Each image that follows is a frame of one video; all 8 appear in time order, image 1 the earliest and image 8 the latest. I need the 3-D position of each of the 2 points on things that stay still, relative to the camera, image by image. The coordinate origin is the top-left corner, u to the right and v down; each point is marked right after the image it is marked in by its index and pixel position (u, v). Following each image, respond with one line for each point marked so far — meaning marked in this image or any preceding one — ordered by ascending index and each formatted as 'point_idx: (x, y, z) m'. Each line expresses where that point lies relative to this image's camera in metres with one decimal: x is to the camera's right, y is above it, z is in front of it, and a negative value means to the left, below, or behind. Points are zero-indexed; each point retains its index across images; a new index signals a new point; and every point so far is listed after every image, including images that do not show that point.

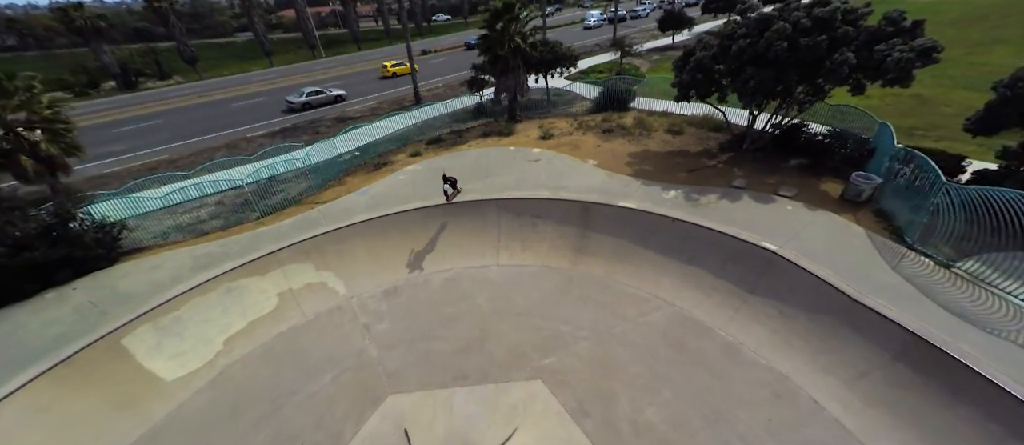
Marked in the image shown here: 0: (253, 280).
0: (-7.7, -1.7, +10.6) m
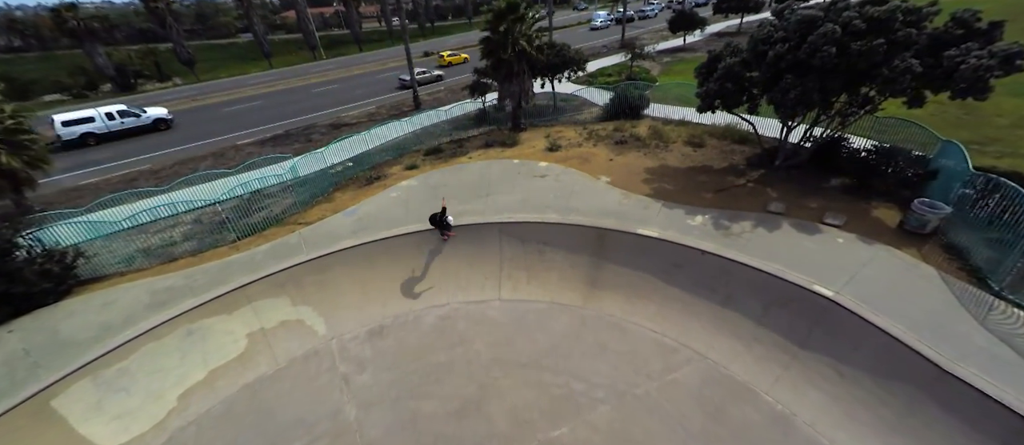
0: (-7.6, -2.5, +9.2) m
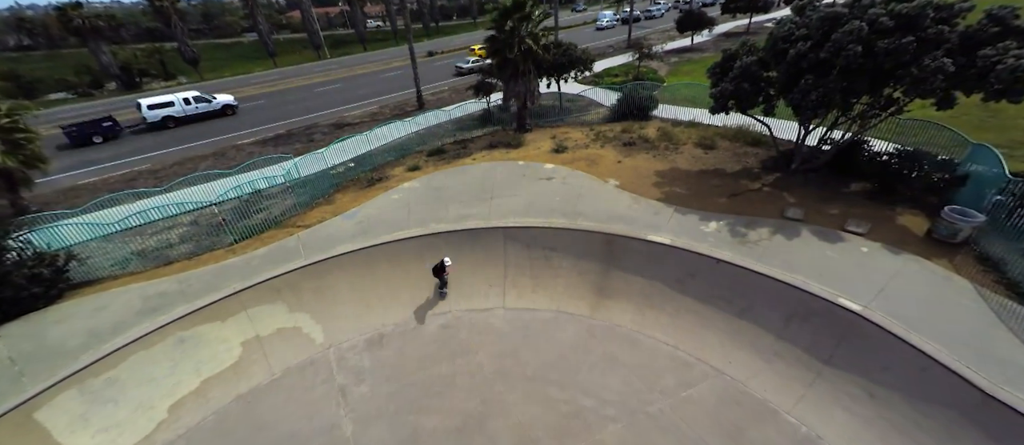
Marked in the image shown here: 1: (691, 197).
0: (-7.4, -2.6, +8.9) m
1: (+5.6, +0.8, +11.3) m
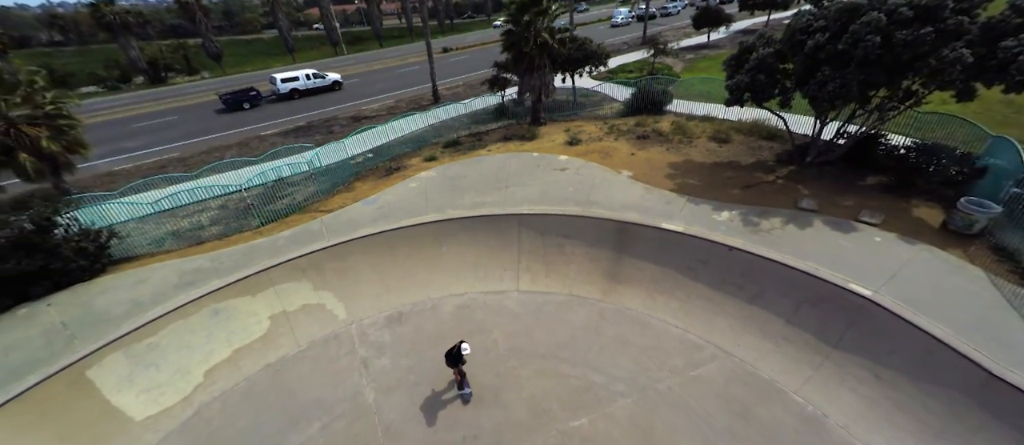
0: (-7.1, -2.0, +9.4) m
1: (+6.1, +1.1, +11.5) m
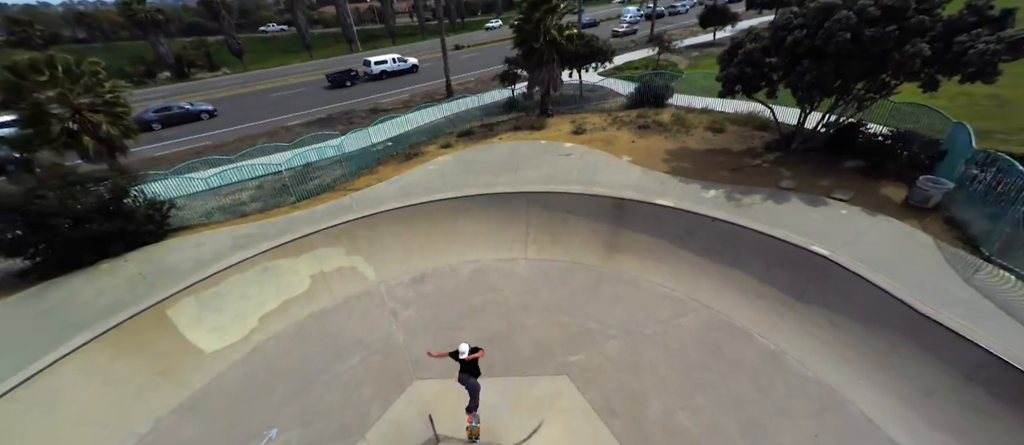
0: (-6.8, -1.1, +10.9) m
1: (+6.5, +1.8, +12.6) m
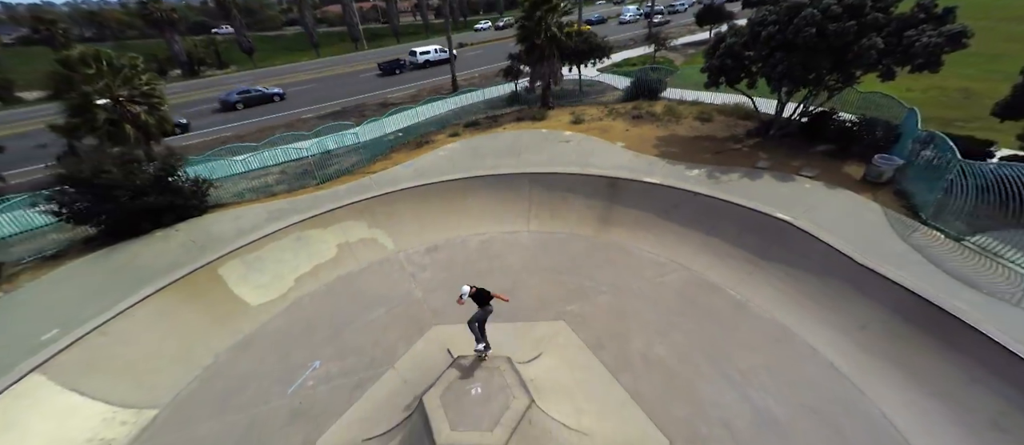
0: (-6.7, -0.3, +12.2) m
1: (+6.6, +2.7, +13.9) m
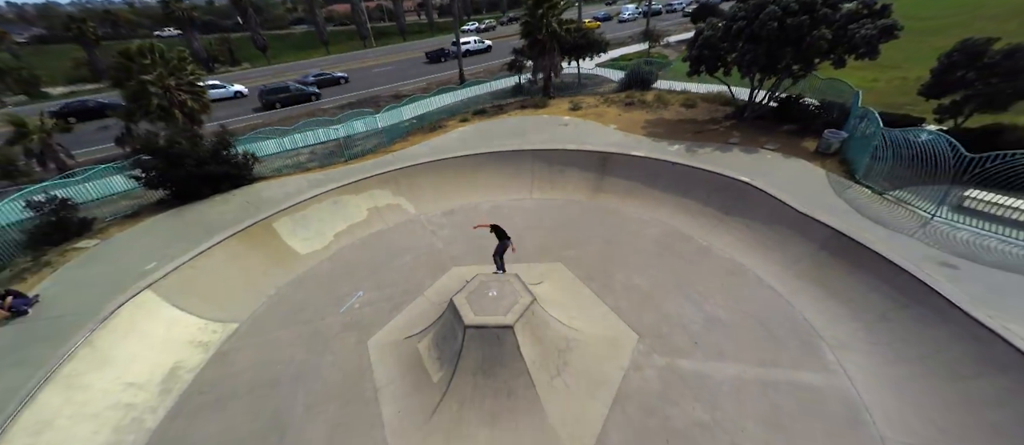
0: (-6.5, +1.0, +14.3) m
1: (+6.8, +3.9, +15.9) m
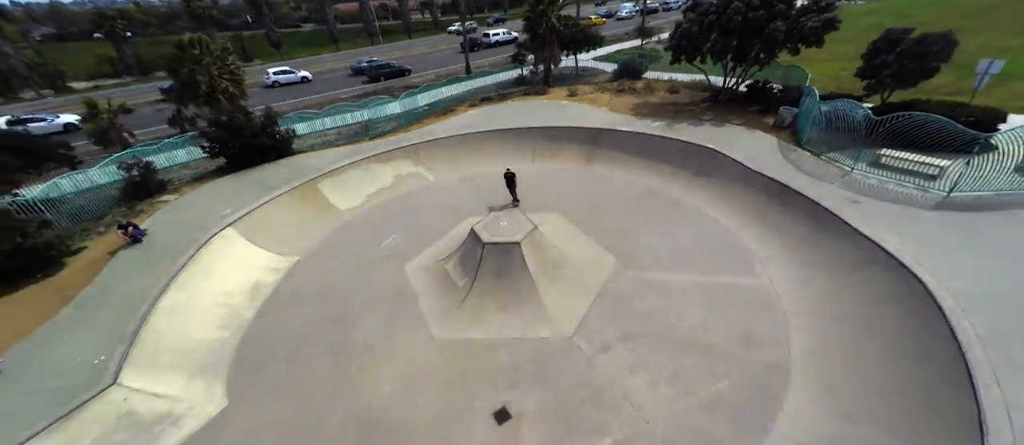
0: (-6.3, +2.6, +16.8) m
1: (+7.1, +5.5, +18.3) m
